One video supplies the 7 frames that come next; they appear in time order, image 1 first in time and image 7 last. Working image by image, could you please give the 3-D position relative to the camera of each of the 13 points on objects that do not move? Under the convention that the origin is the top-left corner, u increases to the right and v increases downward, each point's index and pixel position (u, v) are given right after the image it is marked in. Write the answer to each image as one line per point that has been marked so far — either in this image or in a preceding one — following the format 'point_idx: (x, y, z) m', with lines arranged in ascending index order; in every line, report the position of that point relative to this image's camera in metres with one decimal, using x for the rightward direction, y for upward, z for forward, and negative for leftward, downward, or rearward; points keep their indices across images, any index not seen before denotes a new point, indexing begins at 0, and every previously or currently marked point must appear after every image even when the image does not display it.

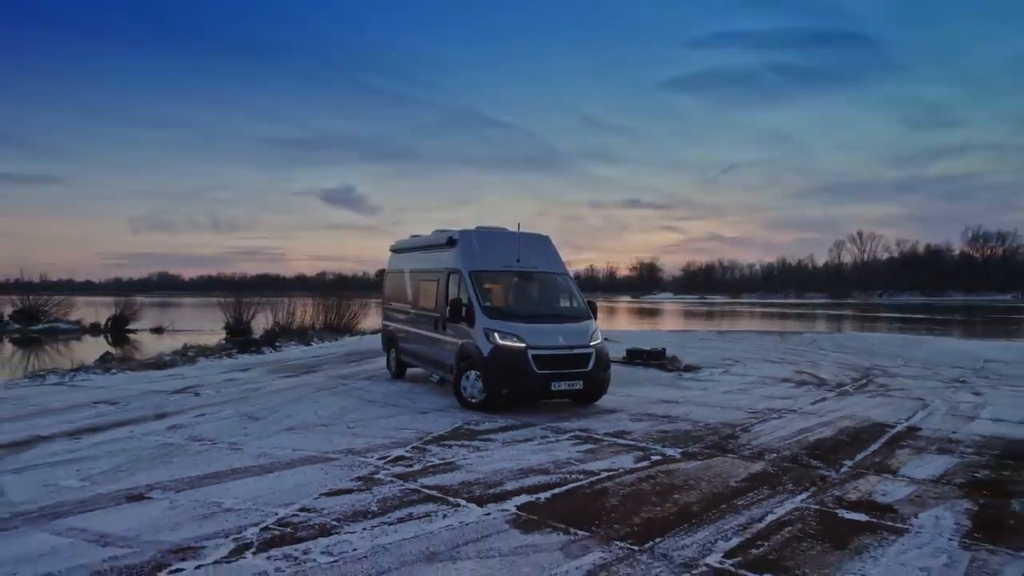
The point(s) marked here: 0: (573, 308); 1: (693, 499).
0: (+1.1, -0.4, +12.4) m
1: (+1.8, -2.1, +6.8) m
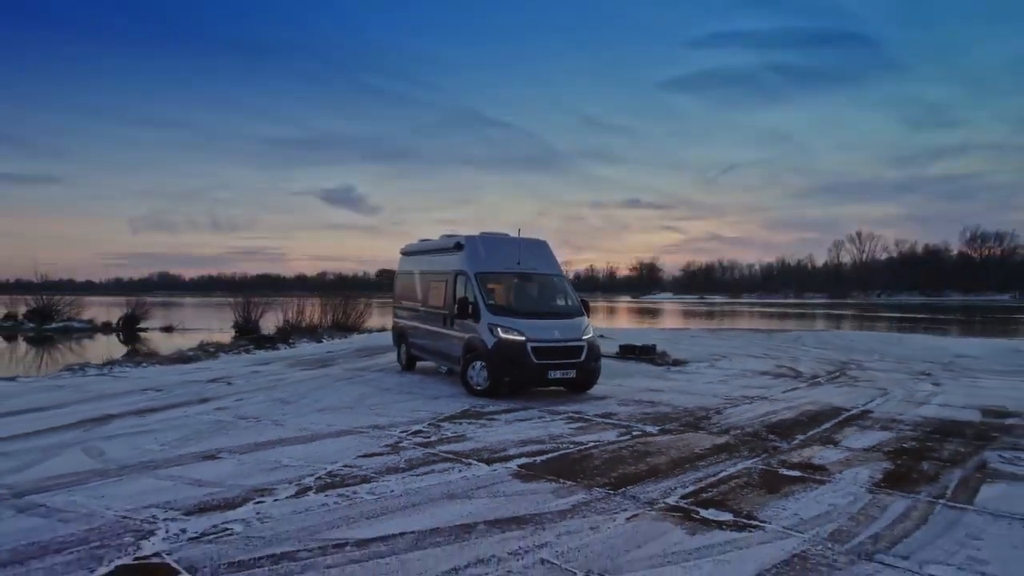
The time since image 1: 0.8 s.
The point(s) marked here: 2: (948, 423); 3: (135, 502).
0: (+1.2, -0.4, +13.9) m
1: (+1.8, -2.1, +8.3) m
2: (+7.2, -2.2, +11.2) m
3: (-3.3, -1.9, +5.9) m
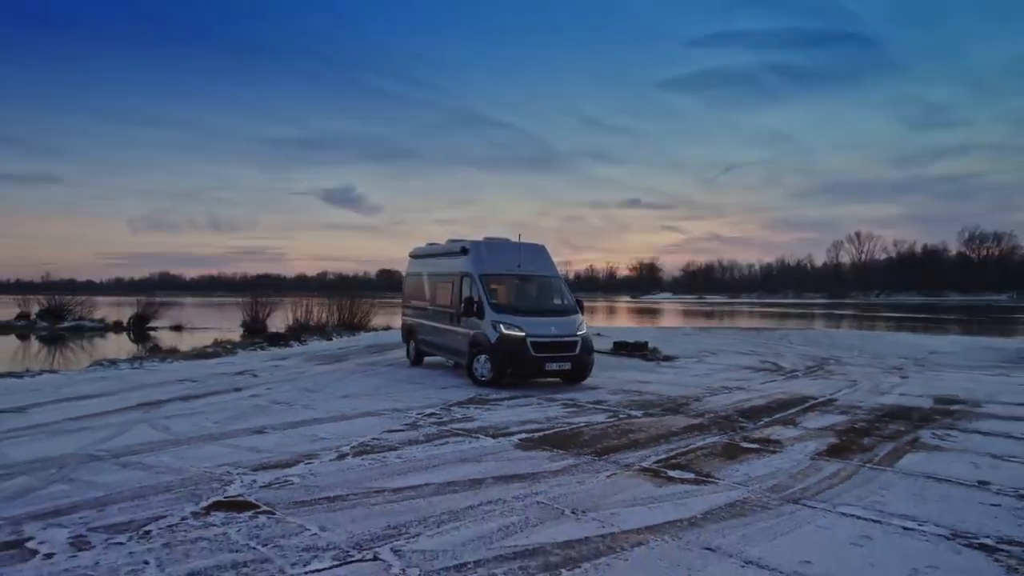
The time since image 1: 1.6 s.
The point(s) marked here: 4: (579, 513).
0: (+1.2, -0.4, +15.3) m
1: (+1.8, -2.1, +9.7) m
2: (+7.2, -2.2, +12.6) m
3: (-3.2, -1.9, +7.3) m
4: (+0.6, -2.0, +6.0) m
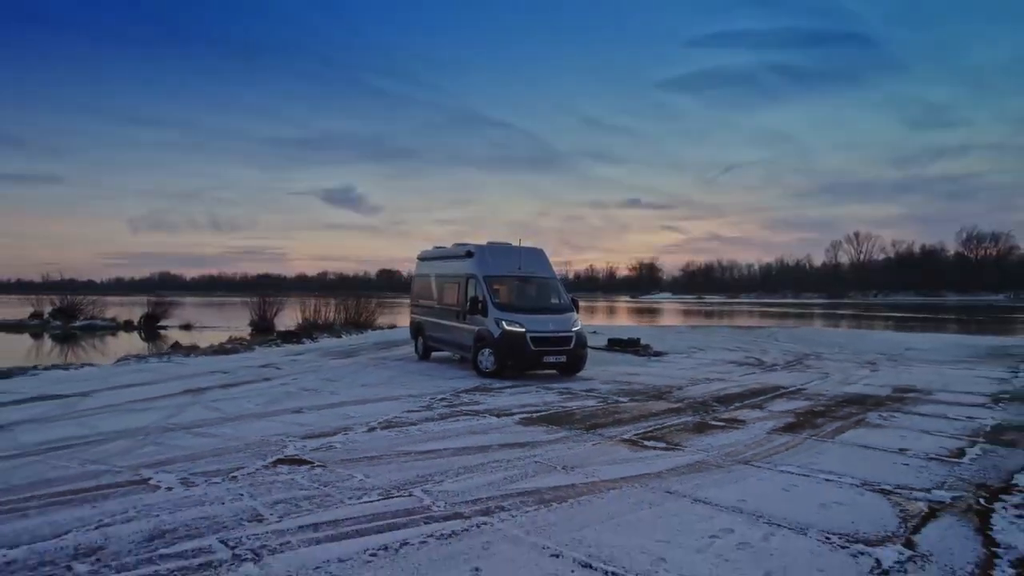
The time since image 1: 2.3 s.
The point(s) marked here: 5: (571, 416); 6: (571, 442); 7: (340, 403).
0: (+1.2, -0.4, +16.8) m
1: (+1.9, -2.1, +11.2) m
2: (+7.2, -2.2, +14.1) m
3: (-3.2, -1.9, +8.9) m
4: (+0.6, -2.0, +7.5) m
5: (+0.9, -2.1, +11.0) m
6: (+0.8, -2.0, +8.9) m
7: (-2.9, -1.9, +11.4) m
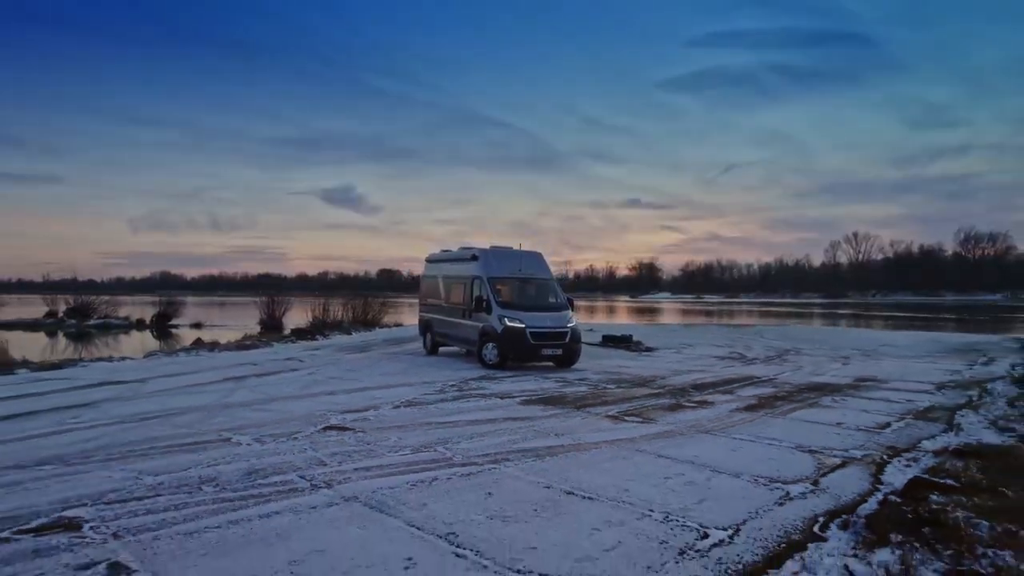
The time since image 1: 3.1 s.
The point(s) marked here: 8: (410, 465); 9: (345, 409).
0: (+1.2, -0.4, +18.5) m
1: (+1.9, -2.1, +12.9) m
2: (+7.2, -2.2, +15.9) m
3: (-3.2, -1.9, +10.6) m
4: (+0.7, -2.0, +9.3) m
5: (+1.0, -2.1, +12.8) m
6: (+0.8, -2.0, +10.7) m
7: (-2.8, -1.9, +13.2) m
8: (-1.1, -1.9, +7.3) m
9: (-2.6, -1.9, +10.7) m
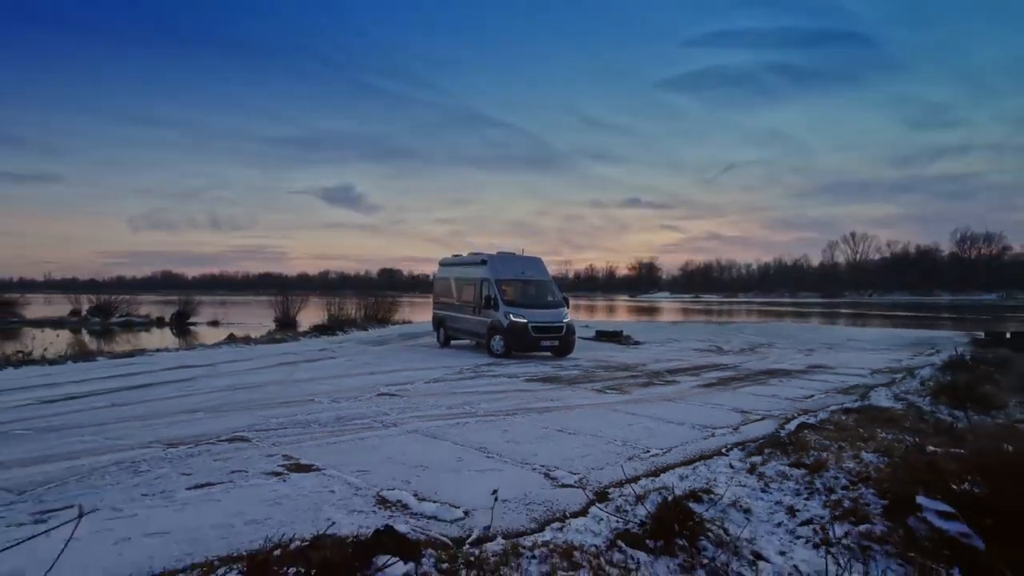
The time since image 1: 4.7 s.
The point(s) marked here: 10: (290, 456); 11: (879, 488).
0: (+1.4, -0.4, +21.5) m
1: (+2.0, -2.1, +15.9) m
2: (+7.3, -2.3, +18.9) m
3: (-3.1, -1.9, +13.6) m
4: (+0.8, -2.0, +12.3) m
5: (+1.1, -2.1, +15.8) m
6: (+0.9, -2.0, +13.7) m
7: (-2.7, -2.0, +16.2) m
8: (-1.0, -1.9, +10.3) m
9: (-2.5, -1.9, +13.7) m
10: (-2.4, -1.8, +7.4) m
11: (+3.5, -1.9, +6.5) m
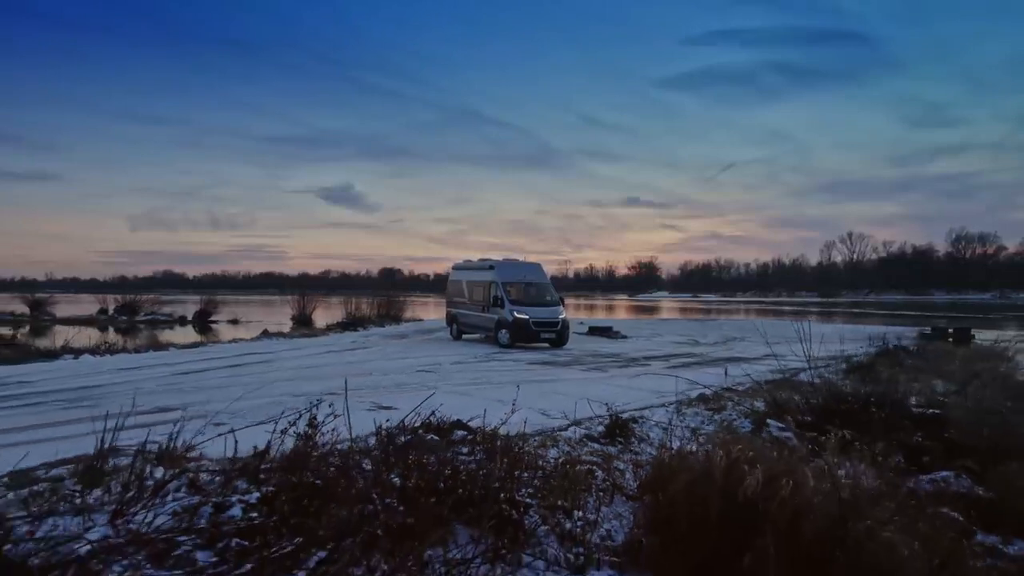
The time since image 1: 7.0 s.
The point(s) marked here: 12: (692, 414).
0: (+1.5, -0.4, +25.4) m
1: (+2.1, -2.2, +19.8) m
2: (+7.5, -2.3, +22.7) m
3: (-2.9, -2.0, +17.4) m
4: (+0.9, -2.1, +16.1) m
5: (+1.2, -2.1, +19.6) m
6: (+1.1, -2.1, +17.5) m
7: (-2.6, -2.0, +20.0) m
8: (-0.8, -2.0, +14.1) m
9: (-2.4, -2.0, +17.6) m
10: (-2.3, -1.9, +11.2) m
11: (+3.7, -2.0, +10.4) m
12: (+2.8, -2.0, +10.7) m
